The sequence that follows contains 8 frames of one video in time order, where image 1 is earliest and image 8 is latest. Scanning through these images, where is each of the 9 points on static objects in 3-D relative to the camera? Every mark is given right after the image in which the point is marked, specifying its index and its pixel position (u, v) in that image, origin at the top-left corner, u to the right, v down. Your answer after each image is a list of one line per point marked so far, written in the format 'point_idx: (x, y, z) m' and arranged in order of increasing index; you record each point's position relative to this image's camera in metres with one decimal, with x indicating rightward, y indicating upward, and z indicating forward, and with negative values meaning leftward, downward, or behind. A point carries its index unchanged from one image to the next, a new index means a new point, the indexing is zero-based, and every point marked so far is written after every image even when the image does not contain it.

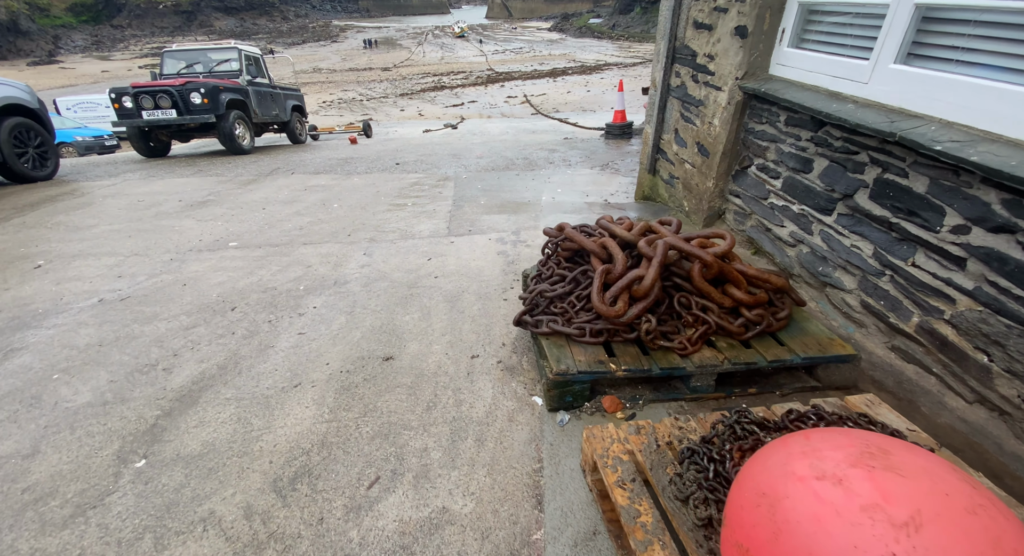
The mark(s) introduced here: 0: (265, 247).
0: (-2.0, +0.2, +3.7) m
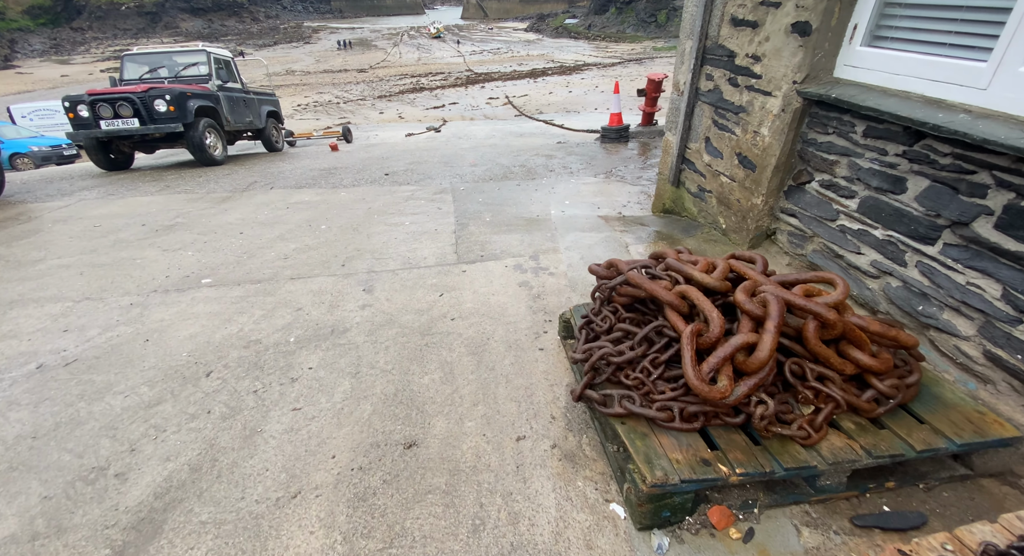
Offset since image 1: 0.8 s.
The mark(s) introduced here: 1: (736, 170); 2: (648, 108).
0: (-1.8, 0.0, +3.2) m
1: (+1.7, +0.8, +3.4) m
2: (+2.9, +3.7, +9.9) m
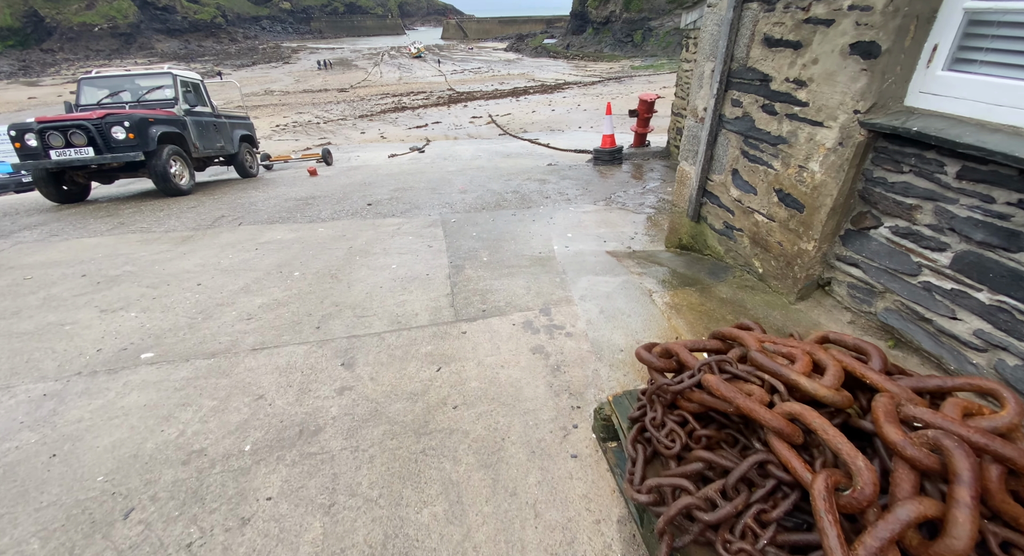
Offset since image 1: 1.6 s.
0: (-1.8, -0.5, +2.6) m
1: (+1.7, +0.4, +3.0) m
2: (+2.6, +3.1, +9.6) m
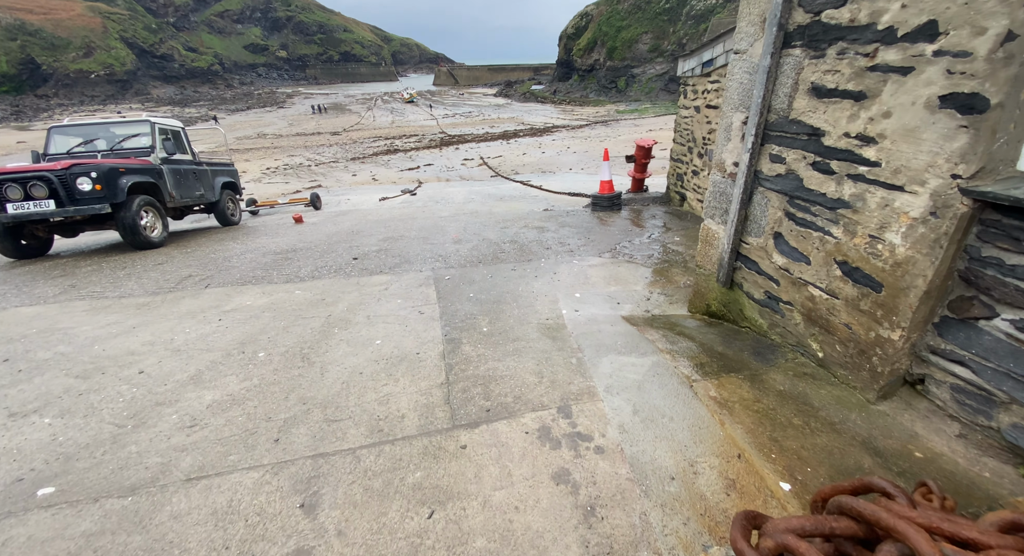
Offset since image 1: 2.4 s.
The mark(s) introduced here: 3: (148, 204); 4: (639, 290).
0: (-1.7, -0.9, +1.9) m
1: (+1.7, 0.0, +2.5) m
2: (+2.5, +2.1, +9.3) m
3: (-5.8, +1.2, +7.3) m
4: (+1.3, -0.1, +4.6) m
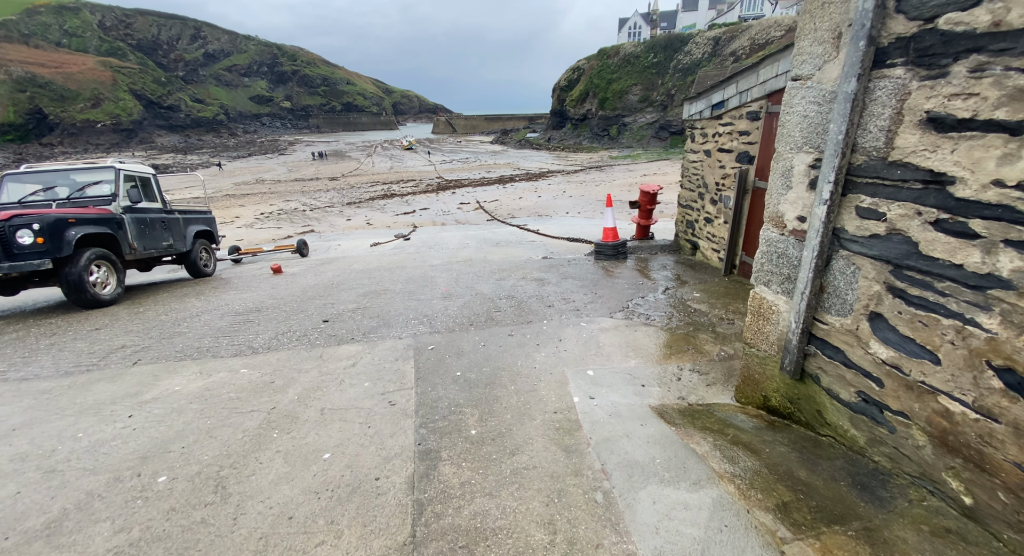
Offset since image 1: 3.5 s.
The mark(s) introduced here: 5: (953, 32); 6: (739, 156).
0: (-1.7, -1.3, +1.0) m
1: (+1.7, -0.4, +1.6) m
2: (+2.4, +1.1, +8.7) m
3: (-5.8, +0.3, +6.6) m
4: (+1.2, -0.7, +3.8) m
5: (+1.7, +0.9, +1.7) m
6: (+2.9, +1.6, +6.0) m
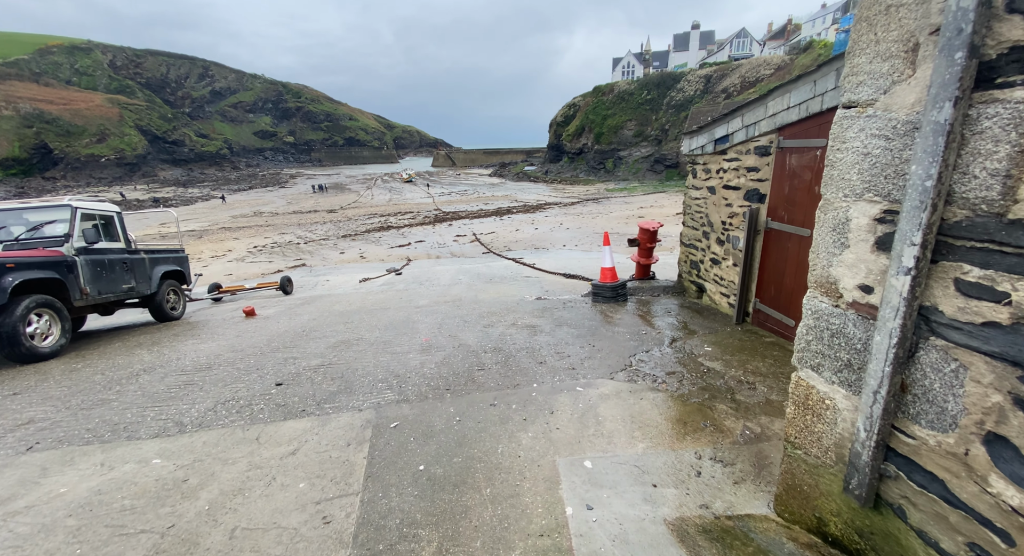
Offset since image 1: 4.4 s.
0: (-1.8, -1.6, +0.3) m
1: (+1.6, -0.7, +1.0) m
2: (+2.3, +0.3, +8.1) m
3: (-6.0, -0.3, +5.9) m
4: (+1.1, -1.2, +3.1) m
5: (+1.5, +0.6, +1.1) m
6: (+2.8, +1.0, +5.5) m
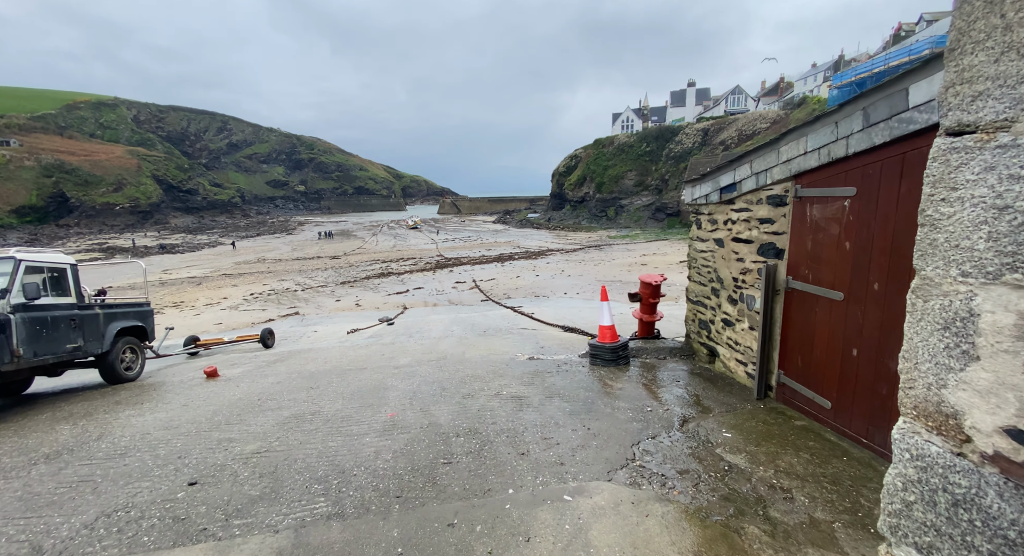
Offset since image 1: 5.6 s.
0: (-2.1, -1.7, -0.6) m
1: (+1.4, -1.0, +0.1) m
2: (+2.1, -0.6, +7.3) m
3: (-6.2, -1.0, +5.1) m
4: (+0.9, -1.6, +2.2) m
5: (+1.3, +0.4, +0.5) m
6: (+2.6, +0.3, +4.8) m
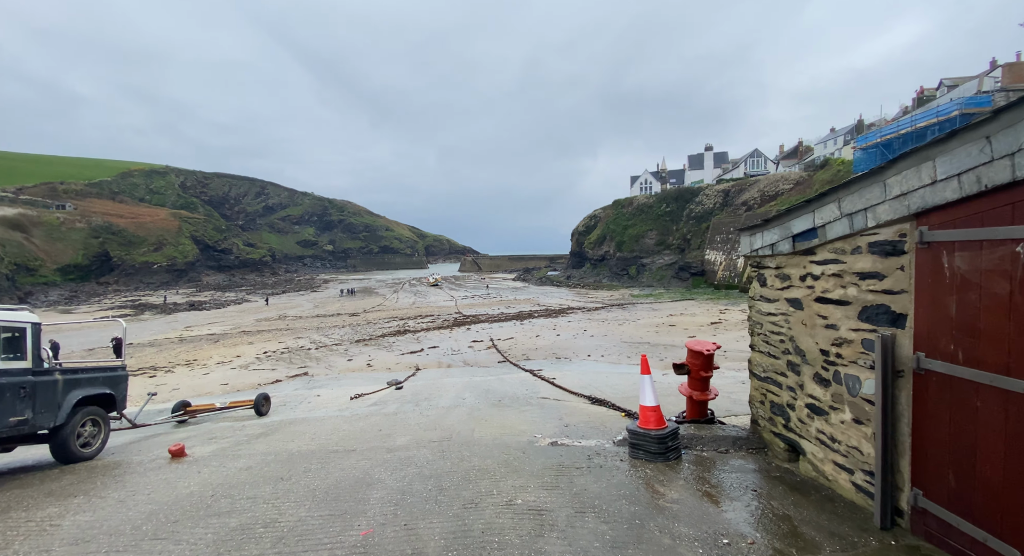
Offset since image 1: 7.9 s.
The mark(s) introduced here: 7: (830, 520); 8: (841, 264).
0: (-2.2, -1.6, -1.8) m
1: (+1.3, -0.9, -1.1) m
2: (+2.3, -1.5, +6.0) m
3: (-6.0, -1.6, +4.1) m
4: (+0.9, -1.8, +0.8) m
5: (+1.2, +0.3, -0.7) m
6: (+2.7, -0.3, +3.5) m
7: (+2.4, -1.8, +3.5) m
8: (+2.7, +0.1, +3.8) m
